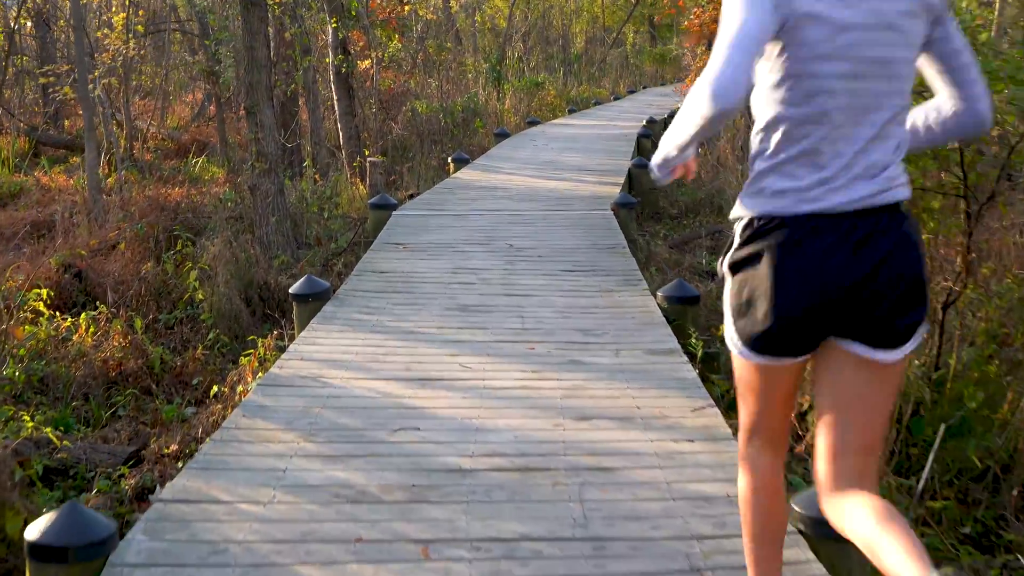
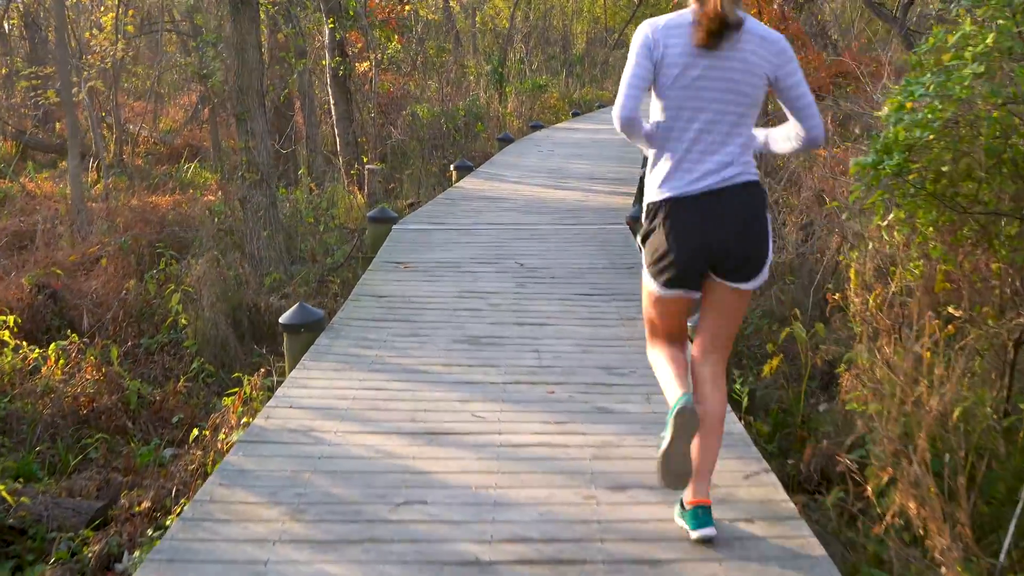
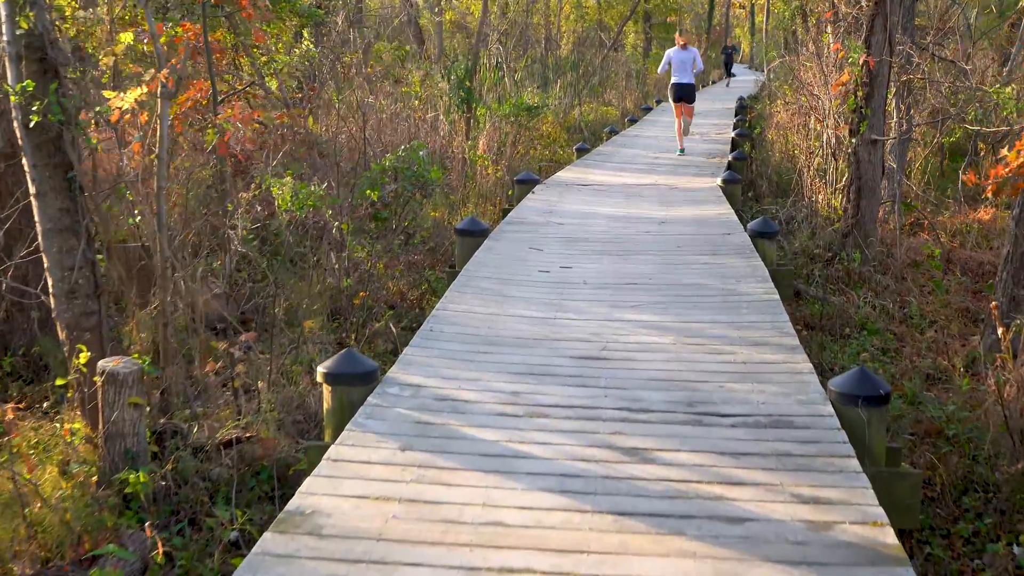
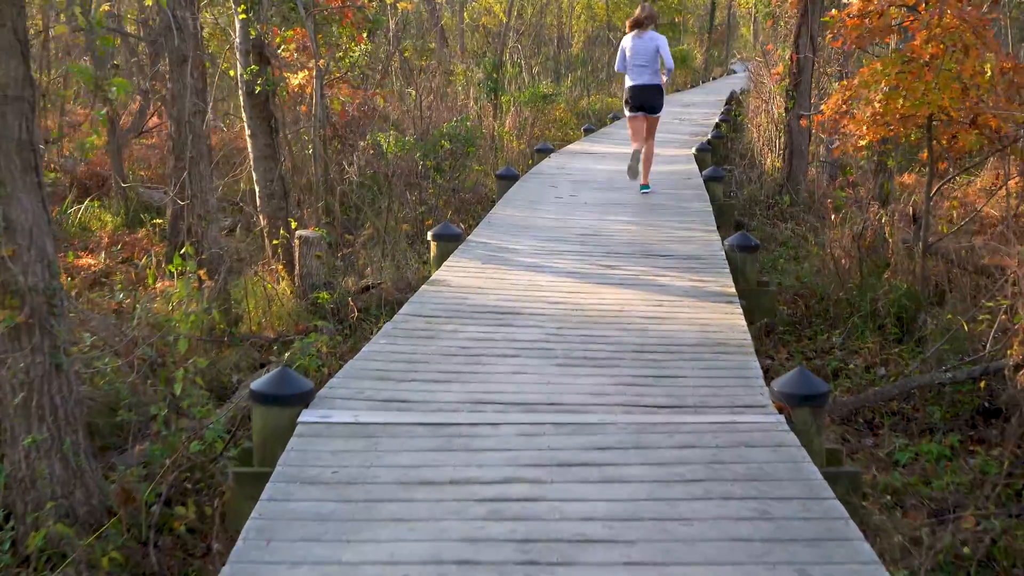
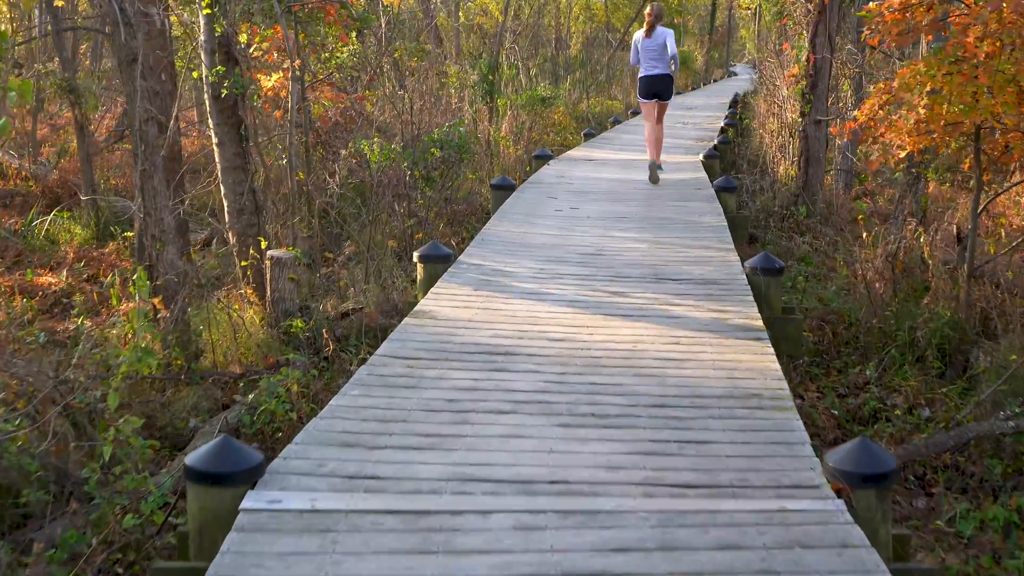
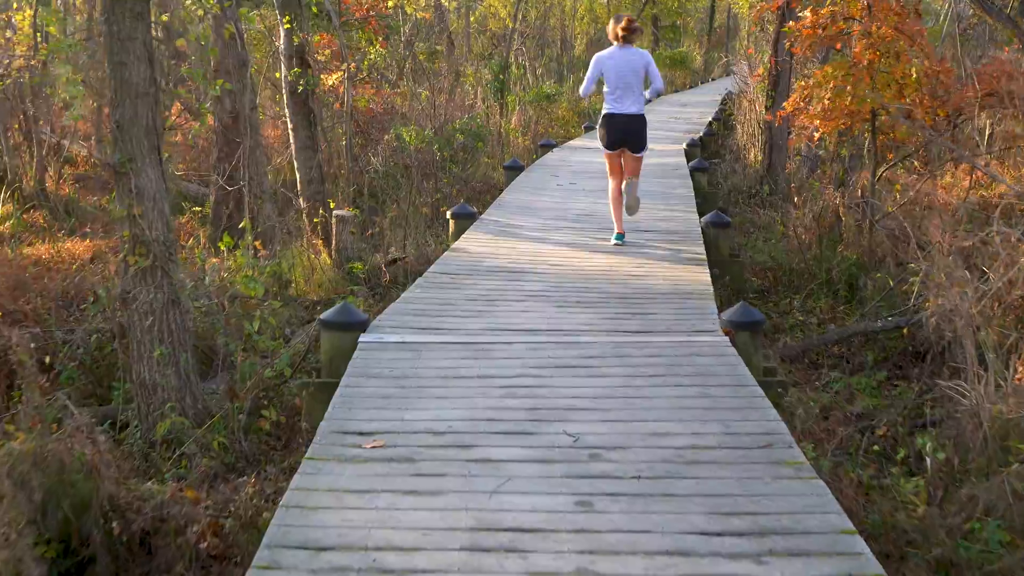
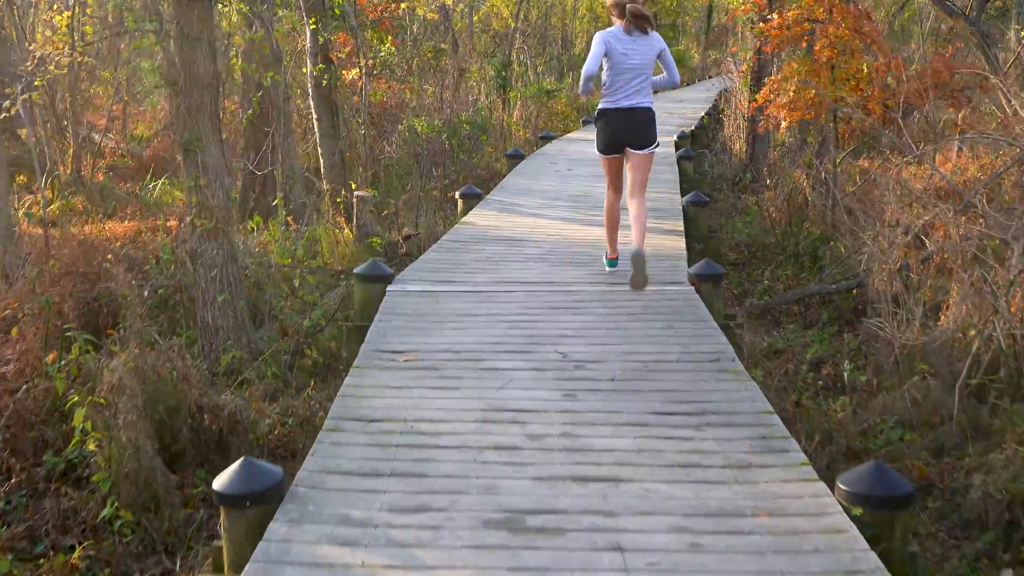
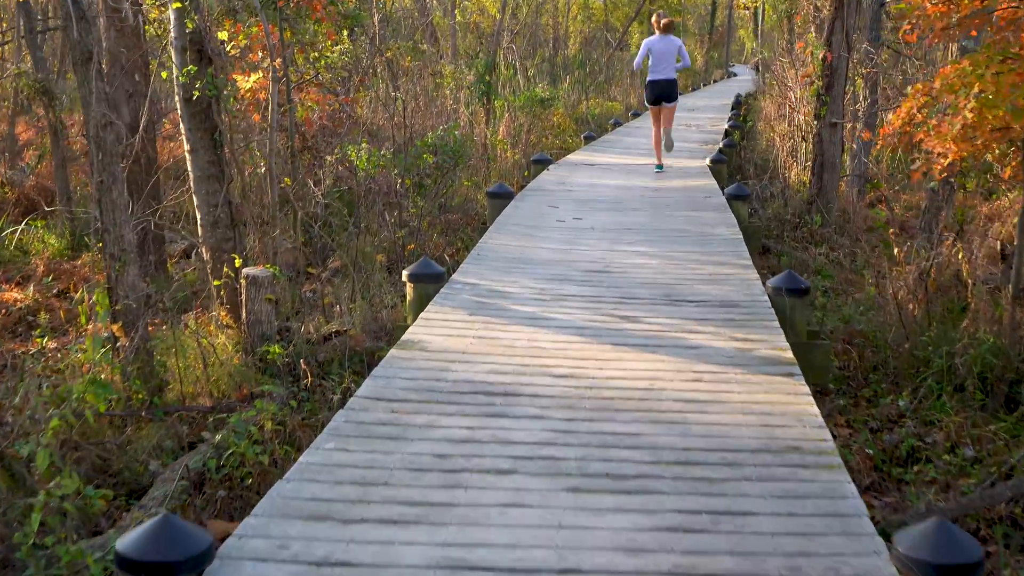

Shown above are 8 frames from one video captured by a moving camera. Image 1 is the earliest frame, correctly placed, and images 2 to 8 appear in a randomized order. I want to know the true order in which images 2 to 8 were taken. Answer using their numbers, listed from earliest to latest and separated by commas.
2, 7, 6, 4, 5, 8, 3
